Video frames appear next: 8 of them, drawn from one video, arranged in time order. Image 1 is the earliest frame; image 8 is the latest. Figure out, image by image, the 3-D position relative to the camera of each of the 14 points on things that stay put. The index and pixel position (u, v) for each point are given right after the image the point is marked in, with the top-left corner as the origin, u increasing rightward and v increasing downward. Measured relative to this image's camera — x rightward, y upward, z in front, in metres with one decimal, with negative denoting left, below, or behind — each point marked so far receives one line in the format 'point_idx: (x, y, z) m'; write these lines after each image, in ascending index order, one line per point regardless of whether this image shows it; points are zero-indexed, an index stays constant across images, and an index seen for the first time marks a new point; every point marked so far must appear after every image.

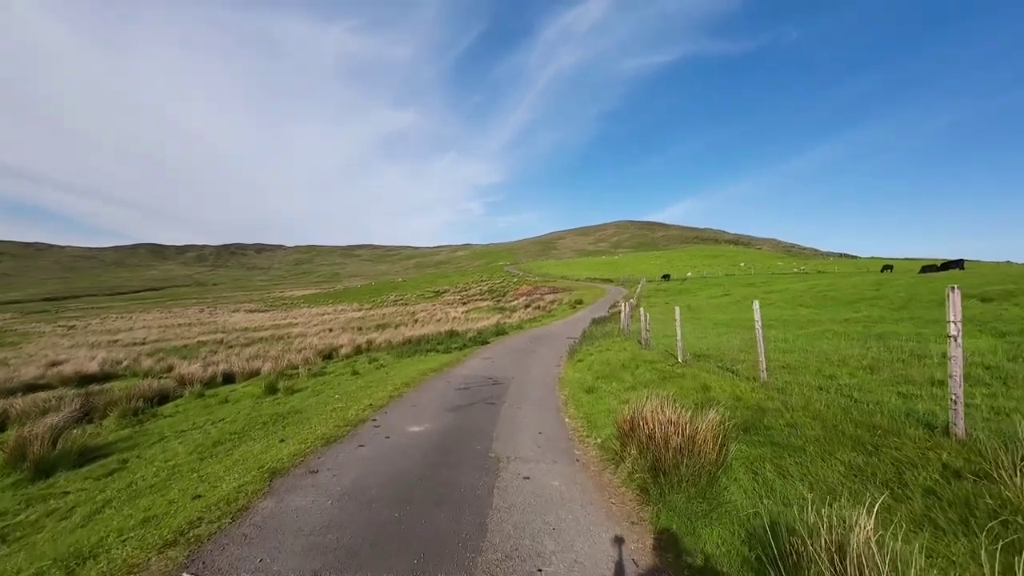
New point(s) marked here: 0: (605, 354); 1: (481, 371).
0: (+4.1, -2.8, +18.0) m
1: (-1.0, -3.4, +17.2) m
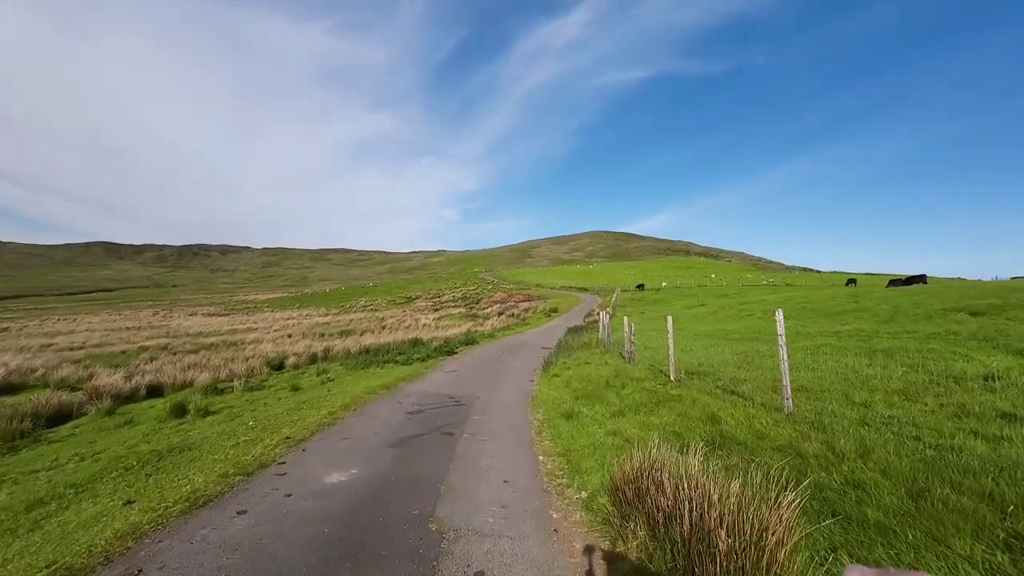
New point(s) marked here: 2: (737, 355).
0: (+2.9, -3.0, +16.0) m
1: (-2.2, -3.5, +14.9) m
2: (+8.8, -2.2, +16.6) m
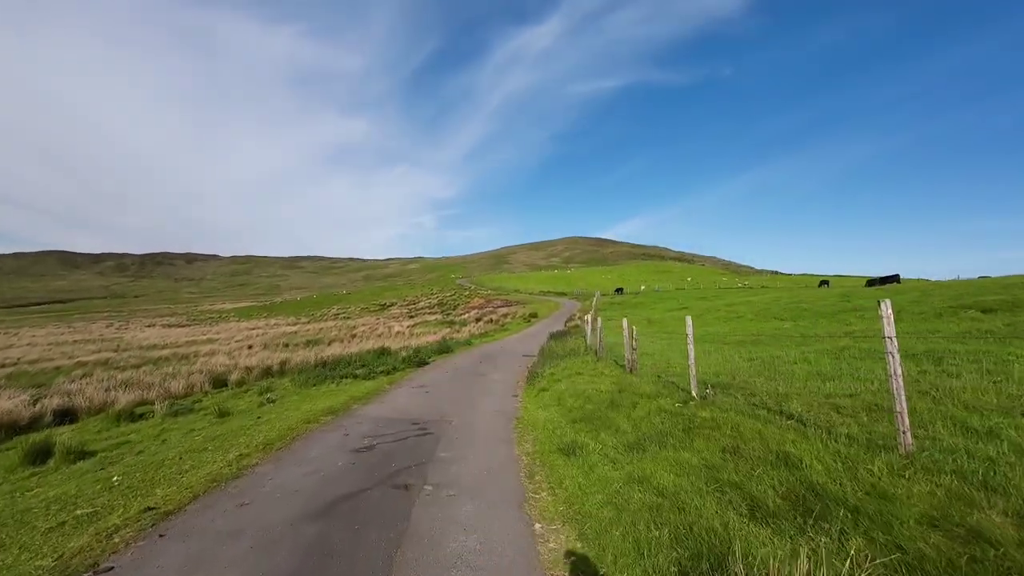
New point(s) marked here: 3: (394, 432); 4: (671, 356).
0: (+2.2, -2.9, +13.5) m
1: (-2.8, -3.4, +12.1) m
2: (+8.1, -2.0, +14.4) m
3: (-2.7, -3.3, +9.9) m
4: (+6.3, -2.6, +16.9) m
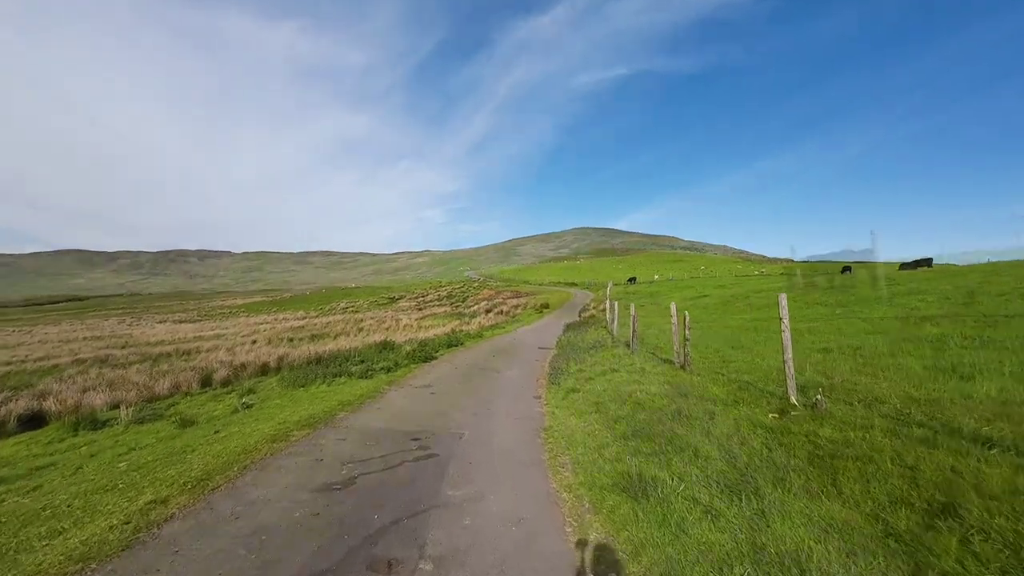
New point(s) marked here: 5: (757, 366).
0: (+2.8, -2.4, +10.9) m
1: (-2.2, -2.9, +9.7) m
2: (+8.7, -1.4, +11.7) m
3: (-2.2, -2.8, +7.5) m
4: (+7.0, -1.9, +14.3) m
5: (+6.3, -2.2, +11.0) m
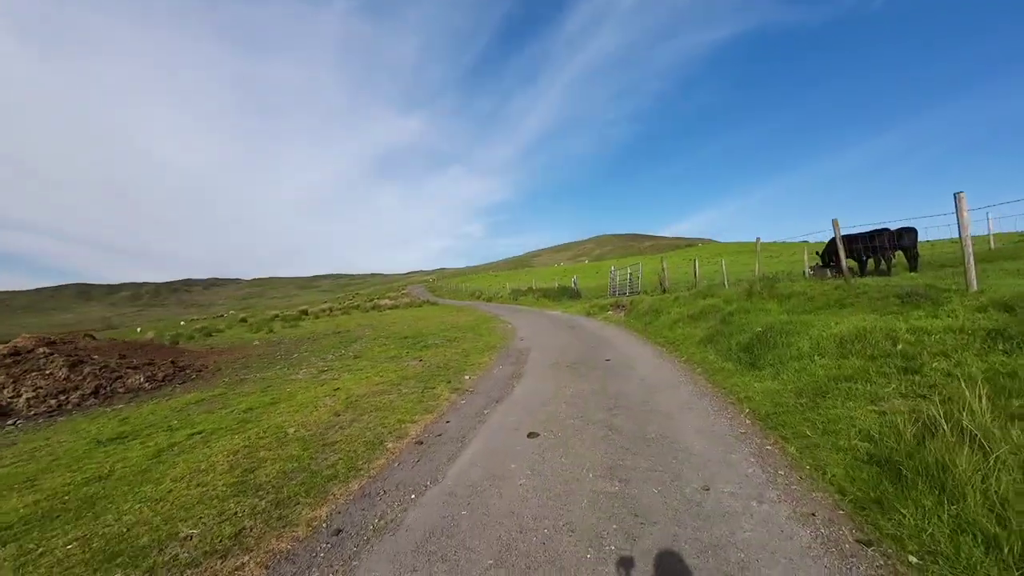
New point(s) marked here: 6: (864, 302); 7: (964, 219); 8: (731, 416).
0: (+2.2, -2.0, +8.0) m
1: (-2.8, -2.8, +6.7) m
2: (+8.0, -0.8, +8.9) m
3: (-2.8, -2.6, +4.6) m
4: (+6.3, -1.5, +11.4) m
5: (+5.6, -1.7, +8.1) m
6: (+9.5, -0.4, +11.5) m
7: (+10.1, +1.6, +9.6) m
8: (+4.2, -2.5, +8.2) m
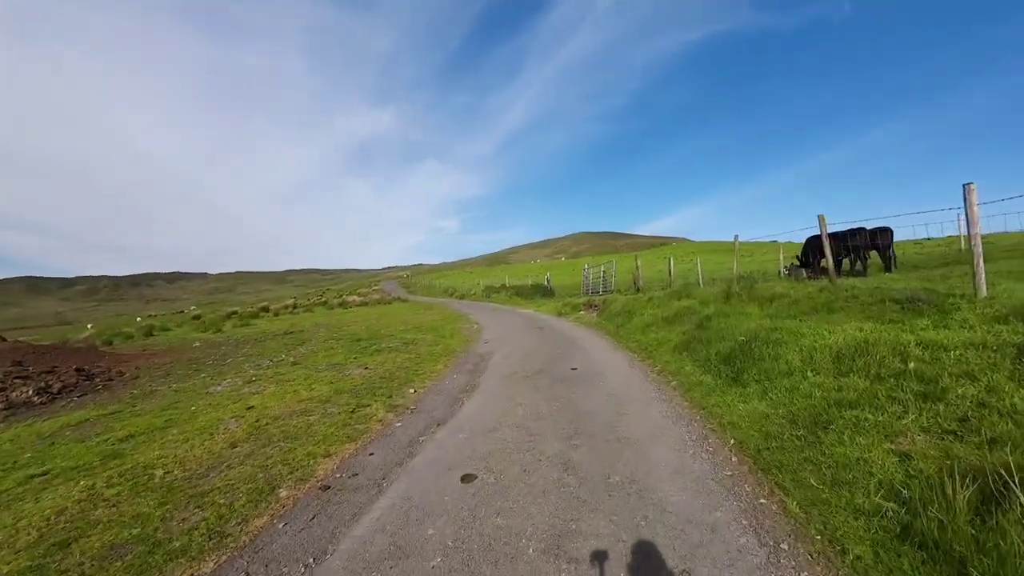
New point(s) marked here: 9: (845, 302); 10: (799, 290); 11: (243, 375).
0: (+1.2, -2.1, +6.4) m
1: (-3.8, -2.9, +4.9) m
2: (+6.9, -0.9, +7.6) m
3: (-3.7, -2.7, +2.7) m
4: (+5.1, -1.6, +10.0) m
5: (+4.6, -1.8, +6.7) m
6: (+8.2, -0.5, +10.3) m
7: (+9.0, +1.5, +8.4) m
8: (+3.1, -2.5, +6.7) m
9: (+8.5, -0.4, +11.0) m
10: (+9.1, -0.1, +13.6) m
11: (-9.3, -3.6, +14.8) m
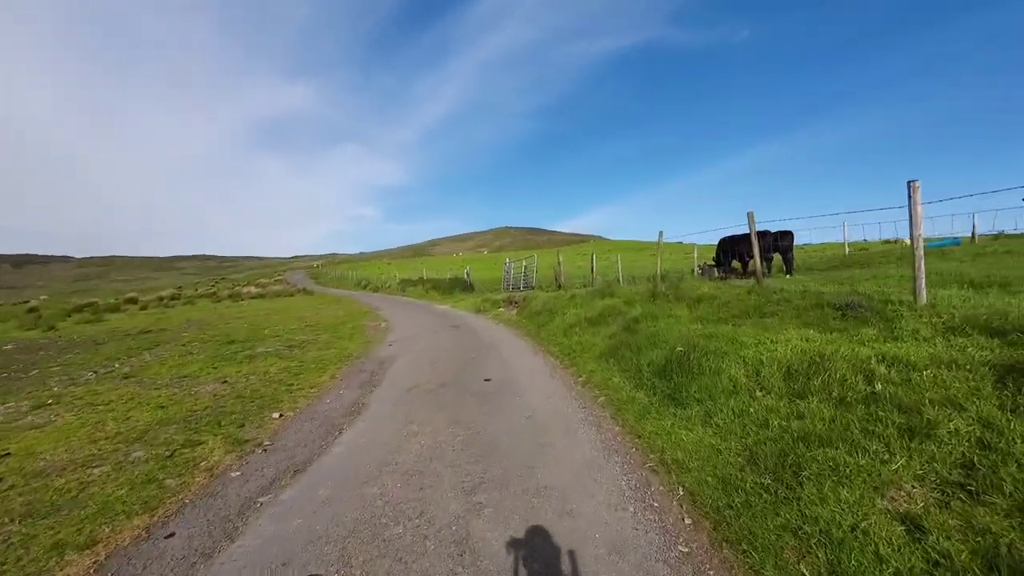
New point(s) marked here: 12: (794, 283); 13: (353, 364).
0: (-0.1, -2.1, +4.4) m
1: (-4.8, -2.8, +2.0) m
2: (+5.3, -1.0, +6.6) m
3: (-4.2, -2.7, 0.0) m
4: (+3.1, -1.6, +8.7) m
5: (+3.2, -1.8, +5.3) m
6: (+6.2, -0.5, +9.5) m
7: (+7.3, +1.4, +7.8) m
8: (+1.7, -2.6, +5.0) m
9: (+6.3, -0.4, +10.2) m
10: (+6.4, -0.1, +12.9) m
11: (-12.0, -3.3, +10.8) m
12: (+8.7, -1.0, +13.3) m
13: (-5.3, -2.8, +14.3) m
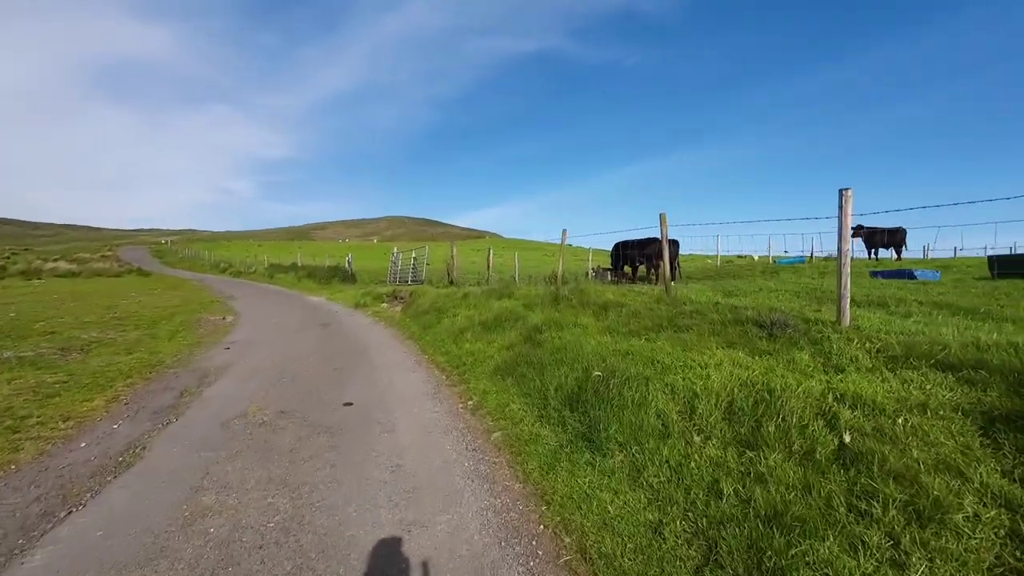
0: (-1.1, -2.2, +2.0) m
1: (-5.0, -2.7, -1.4) m
2: (+3.8, -1.2, +5.4) m
3: (-4.0, -2.6, -3.3) m
4: (+1.0, -1.7, +6.9) m
5: (+1.9, -2.0, +3.7) m
6: (+3.9, -0.8, +8.4) m
7: (+5.5, +1.1, +7.1) m
8: (+0.6, -2.7, +3.1) m
9: (+3.8, -0.7, +9.2) m
10: (+3.3, -0.3, +11.8) m
11: (-14.2, -2.7, +5.3) m
12: (+5.4, -1.3, +12.8) m
13: (-8.5, -2.4, +10.3) m
